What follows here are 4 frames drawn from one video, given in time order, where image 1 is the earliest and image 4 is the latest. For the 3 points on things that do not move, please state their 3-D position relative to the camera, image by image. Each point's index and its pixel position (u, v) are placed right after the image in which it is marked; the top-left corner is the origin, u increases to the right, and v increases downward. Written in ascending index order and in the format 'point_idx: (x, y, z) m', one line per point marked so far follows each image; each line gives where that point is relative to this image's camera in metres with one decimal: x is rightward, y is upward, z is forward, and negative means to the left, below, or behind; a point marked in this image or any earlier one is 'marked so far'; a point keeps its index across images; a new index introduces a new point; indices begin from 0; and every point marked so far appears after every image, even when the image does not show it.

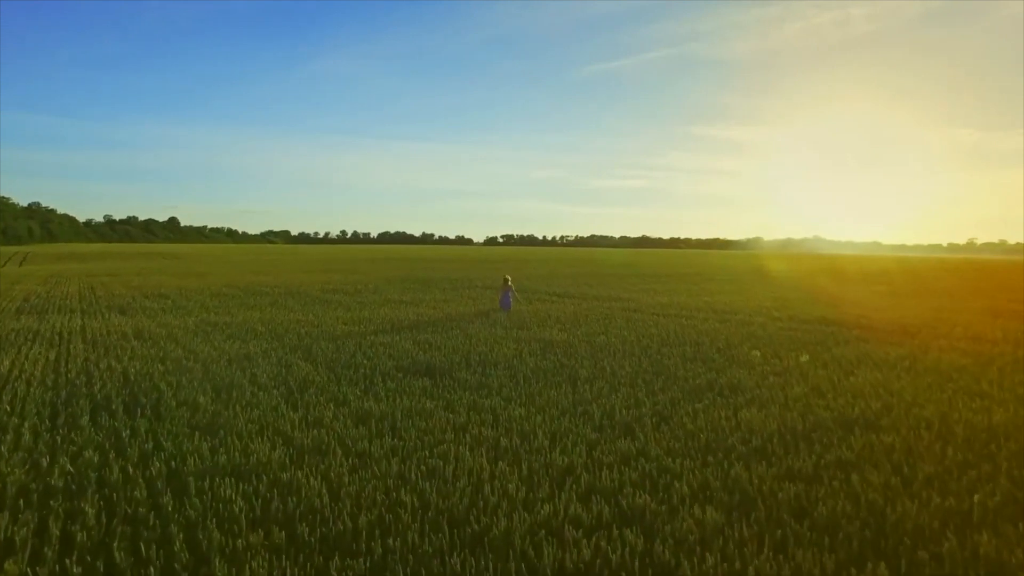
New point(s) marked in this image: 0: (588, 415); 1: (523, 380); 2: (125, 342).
0: (+1.0, -1.6, +8.5) m
1: (+0.2, -1.5, +10.7) m
2: (-8.2, -1.1, +14.0) m
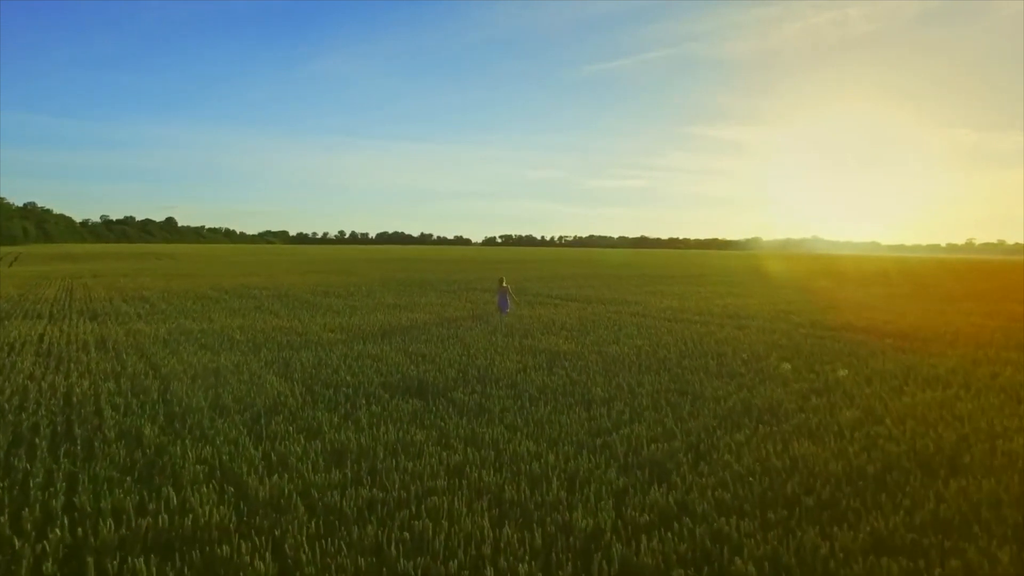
0: (+1.0, -1.7, +7.1) m
1: (+0.2, -1.6, +9.3) m
2: (-8.1, -1.2, +12.6) m
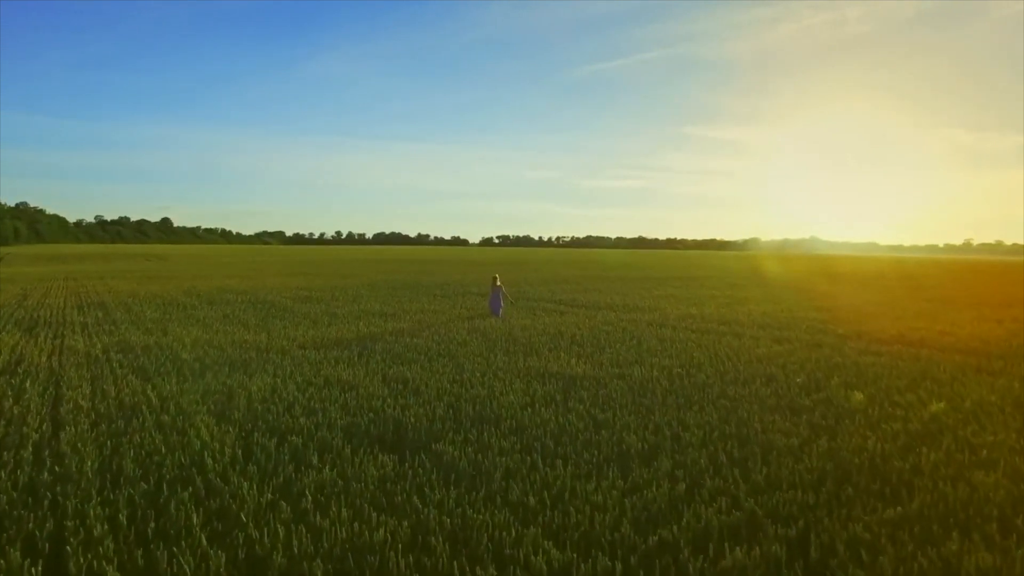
0: (+1.1, -1.9, +4.6) m
1: (+0.3, -1.8, +6.8) m
2: (-8.1, -1.4, +10.0) m
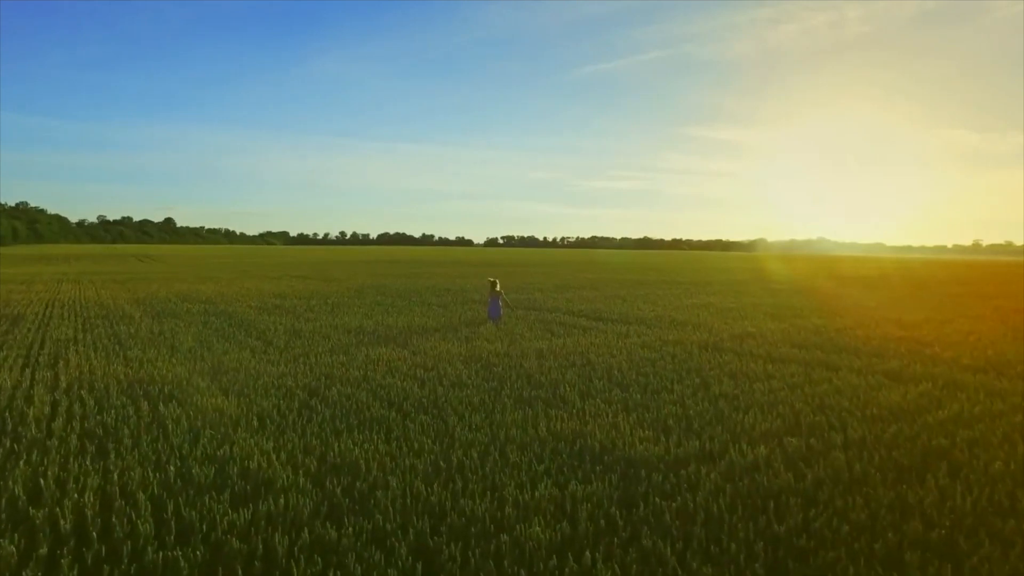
0: (+1.3, -2.2, +0.2) m
1: (+0.5, -2.0, +2.4) m
2: (-7.9, -1.7, +5.7) m
